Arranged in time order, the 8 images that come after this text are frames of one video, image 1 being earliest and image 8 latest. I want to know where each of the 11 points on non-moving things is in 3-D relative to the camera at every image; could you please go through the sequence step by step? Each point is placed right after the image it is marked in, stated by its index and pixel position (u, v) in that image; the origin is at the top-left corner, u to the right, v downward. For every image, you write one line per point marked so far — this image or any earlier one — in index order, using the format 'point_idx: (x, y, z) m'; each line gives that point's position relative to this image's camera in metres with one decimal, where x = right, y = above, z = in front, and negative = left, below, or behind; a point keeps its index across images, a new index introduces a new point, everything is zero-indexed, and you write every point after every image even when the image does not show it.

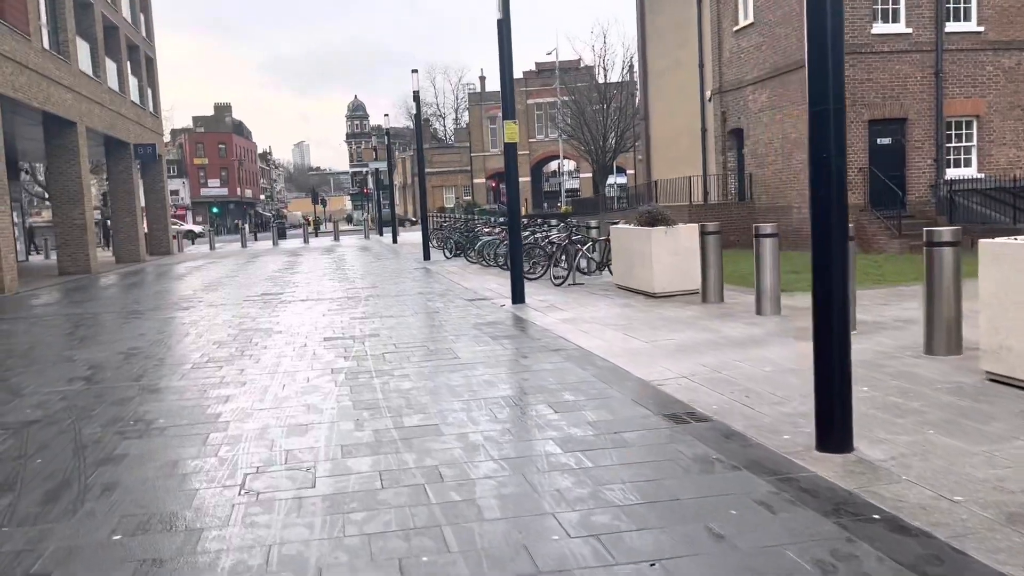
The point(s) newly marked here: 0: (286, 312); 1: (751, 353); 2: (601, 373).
0: (-3.4, -0.4, +12.4) m
1: (+2.1, -0.6, +7.2) m
2: (+0.7, -0.7, +6.9) m
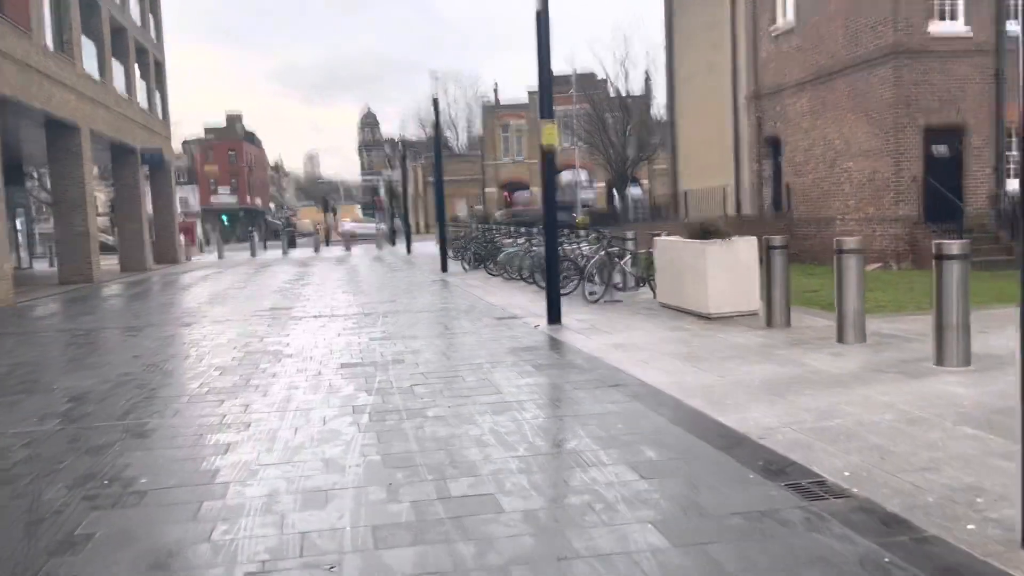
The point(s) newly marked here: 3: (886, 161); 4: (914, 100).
0: (-3.0, -0.6, +11.3) m
1: (+2.5, -0.8, +6.0) m
2: (+1.1, -0.9, +5.7) m
3: (+7.4, +2.5, +16.3) m
4: (+7.8, +3.6, +16.1) m
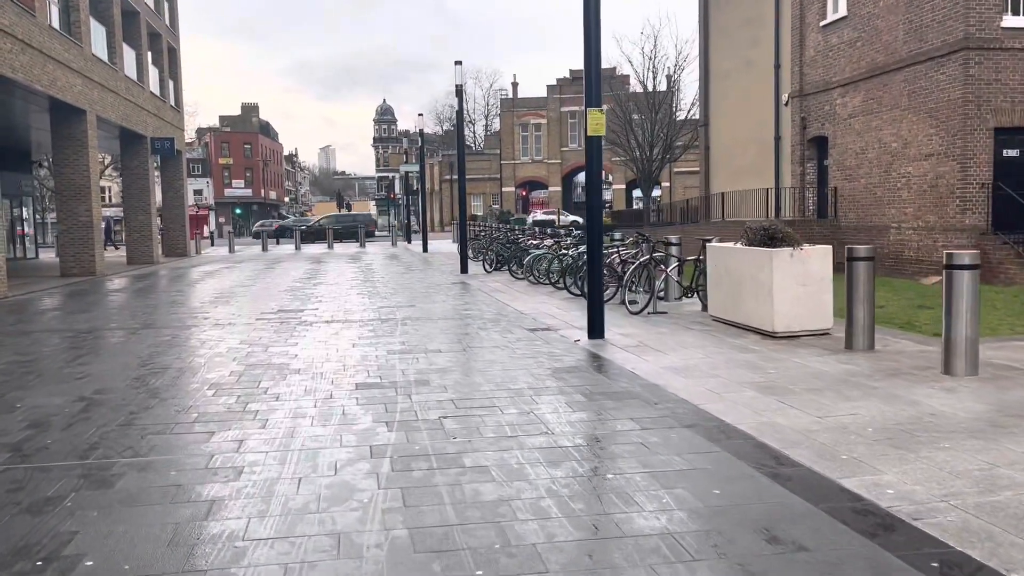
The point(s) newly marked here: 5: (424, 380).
0: (-2.5, -0.6, +10.1) m
1: (+2.8, -0.9, +4.7) m
2: (+1.5, -1.0, +4.4) m
3: (+7.9, +2.2, +15.0) m
4: (+8.4, +3.3, +14.7) m
5: (-0.8, -0.8, +7.4) m
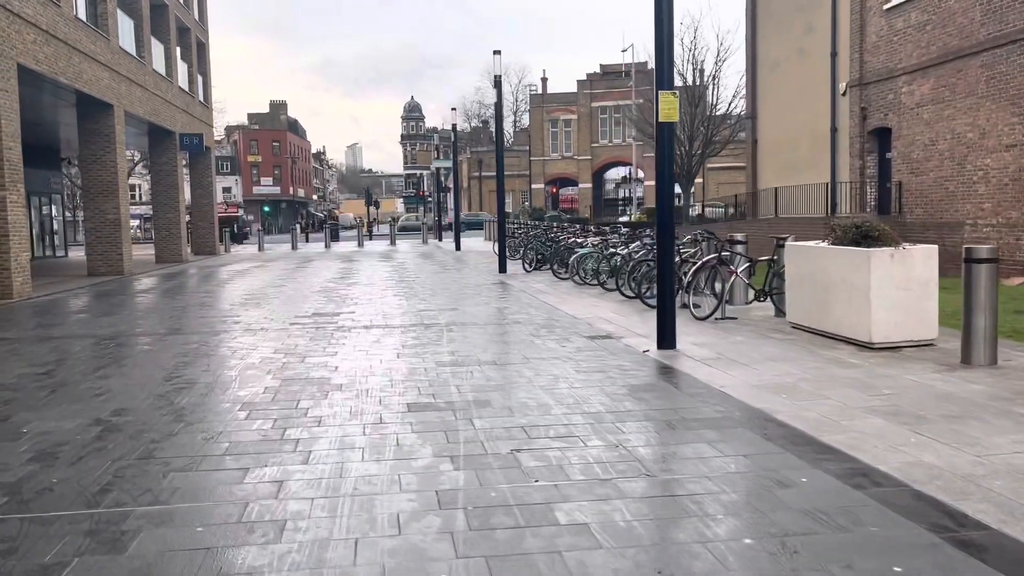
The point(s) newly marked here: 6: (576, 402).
0: (-1.9, -0.7, +9.2) m
1: (+3.3, -1.0, +3.7) m
2: (+1.9, -1.1, +3.4) m
3: (+8.7, +2.2, +13.8) m
4: (+9.2, +3.3, +13.5) m
5: (-0.2, -0.9, +6.4) m
6: (+0.5, -0.9, +6.3) m
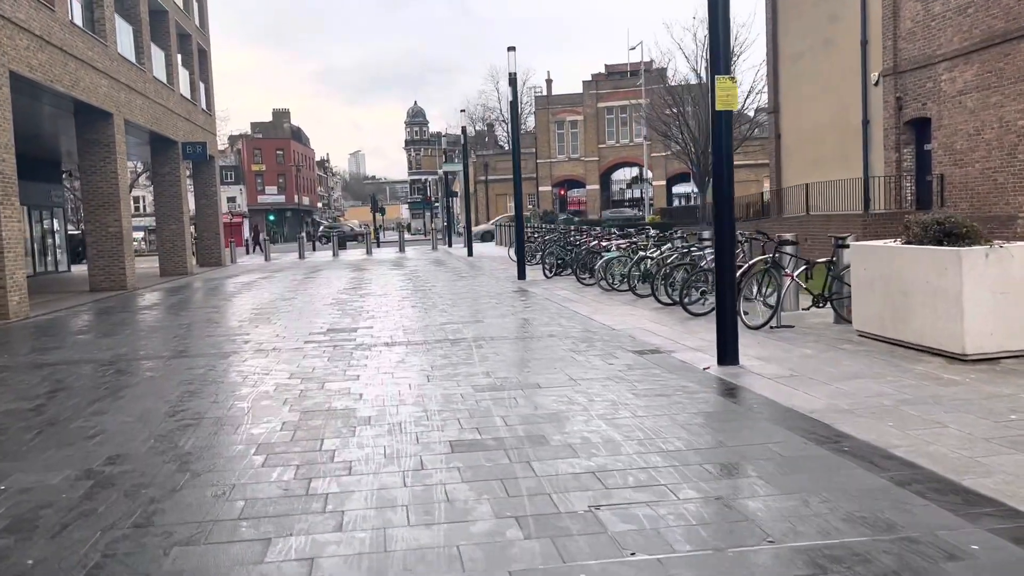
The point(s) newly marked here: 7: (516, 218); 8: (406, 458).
0: (-1.5, -0.8, +8.3) m
1: (+3.7, -1.0, +2.7) m
2: (+2.3, -1.1, +2.5) m
3: (+9.1, +2.2, +12.8) m
4: (+9.5, +3.4, +12.6) m
5: (+0.2, -1.0, +5.5) m
6: (+0.9, -1.0, +5.4) m
7: (+0.1, +1.7, +20.0) m
8: (-0.7, -1.0, +5.2) m
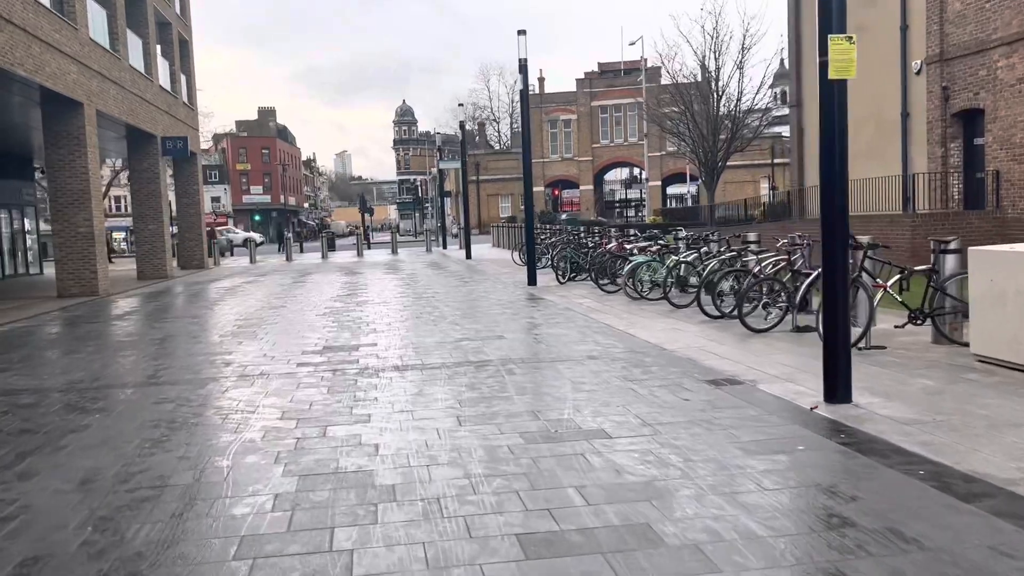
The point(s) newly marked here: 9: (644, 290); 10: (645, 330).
0: (-1.1, -0.9, +6.6) m
1: (+4.1, -1.1, +1.1) m
2: (+2.8, -1.3, +0.9) m
3: (+9.4, +2.1, +11.3) m
4: (+9.8, +3.2, +11.1) m
5: (+0.6, -1.1, +3.9) m
6: (+1.3, -1.1, +3.8) m
7: (+0.3, +1.5, +18.3) m
8: (-0.2, -1.2, +3.5) m
9: (+2.2, -0.1, +13.7) m
10: (+1.7, -0.5, +10.4) m
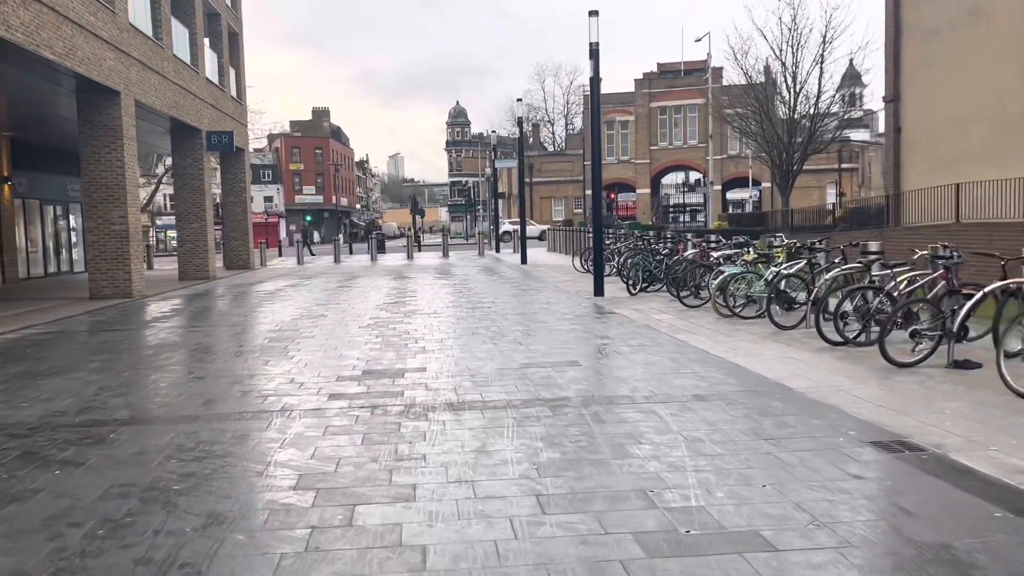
0: (-0.5, -1.1, +4.9) m
1: (+4.4, -1.3, -0.9) m
2: (+3.0, -1.4, -1.1) m
3: (+10.3, +1.8, +9.0) m
4: (+10.7, +2.9, +8.7) m
5: (+1.0, -1.3, +2.0) m
6: (+1.7, -1.3, +1.9) m
7: (+1.6, +1.3, +16.5) m
8: (+0.2, -1.3, +1.7) m
9: (+3.2, -0.3, +11.8) m
10: (+2.5, -0.7, +8.5) m
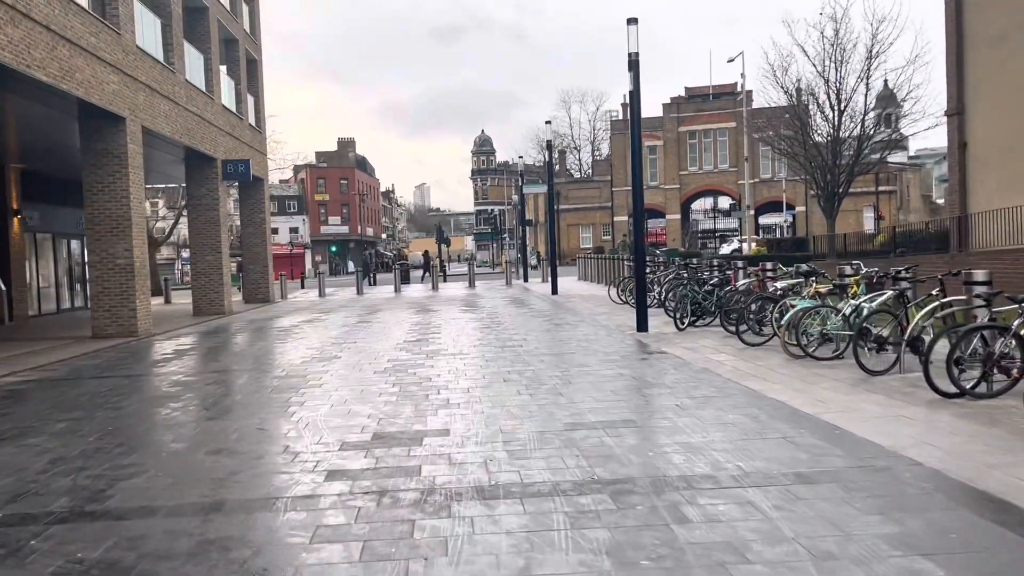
0: (-0.3, -1.3, +3.4) m
1: (+4.4, -1.3, -2.6) m
2: (+3.1, -1.5, -2.7) m
3: (+10.6, +1.5, +7.2) m
4: (+11.0, +2.6, +6.9) m
5: (+1.2, -1.4, +0.5) m
6: (+1.9, -1.4, +0.3) m
7: (+2.2, +0.7, +14.9) m
8: (+0.3, -1.4, +0.2) m
9: (+3.6, -0.7, +10.2) m
10: (+2.8, -1.1, +6.9) m
